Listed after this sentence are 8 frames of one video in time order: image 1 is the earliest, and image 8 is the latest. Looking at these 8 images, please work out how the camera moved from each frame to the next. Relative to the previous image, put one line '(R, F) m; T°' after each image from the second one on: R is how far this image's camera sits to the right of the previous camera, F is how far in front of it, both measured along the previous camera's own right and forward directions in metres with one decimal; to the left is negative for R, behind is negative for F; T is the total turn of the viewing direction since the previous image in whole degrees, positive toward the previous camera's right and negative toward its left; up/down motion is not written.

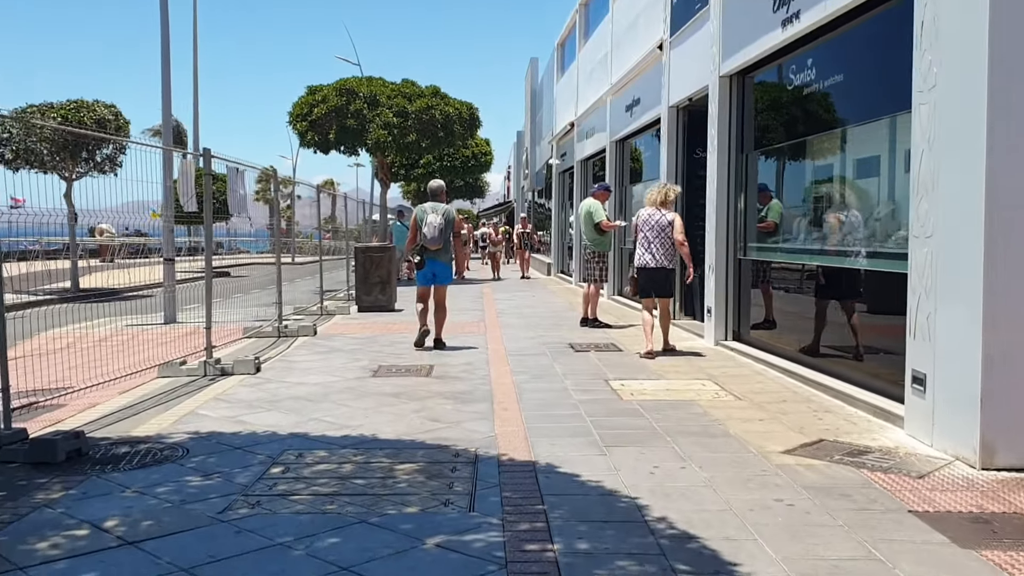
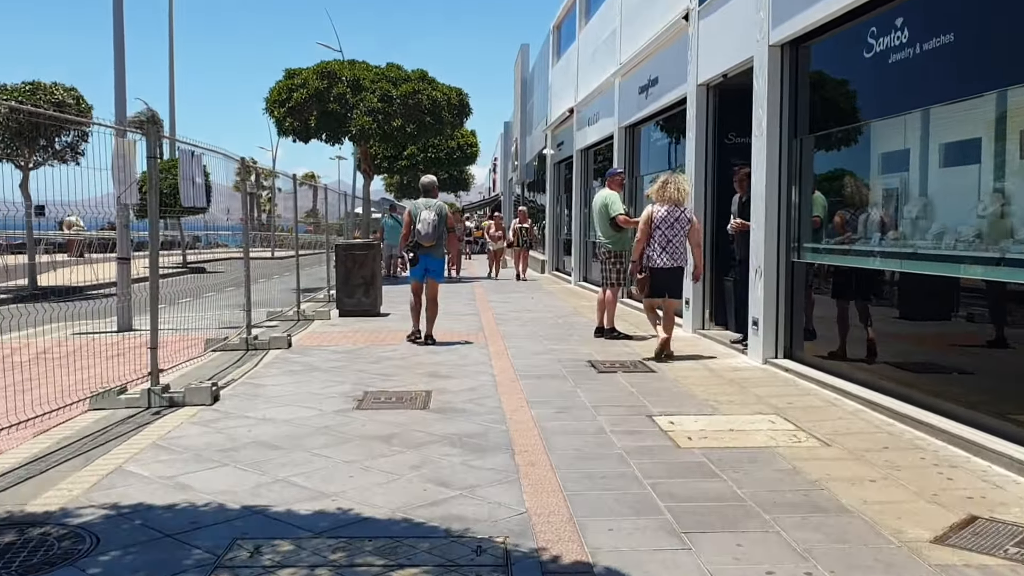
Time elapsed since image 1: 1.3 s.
(-0.2, +1.5) m; +1°
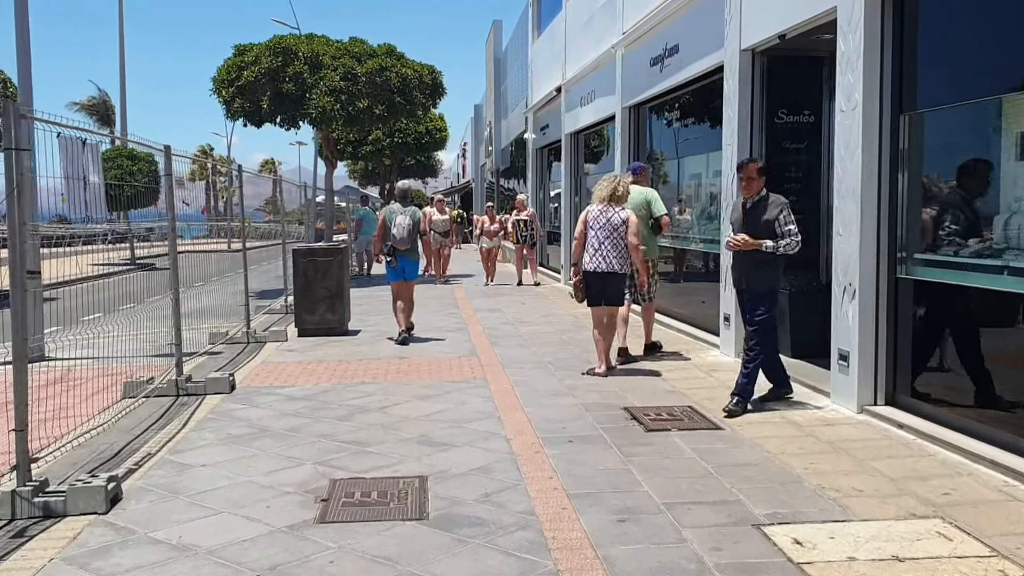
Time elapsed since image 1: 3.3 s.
(-0.3, +2.0) m; +2°
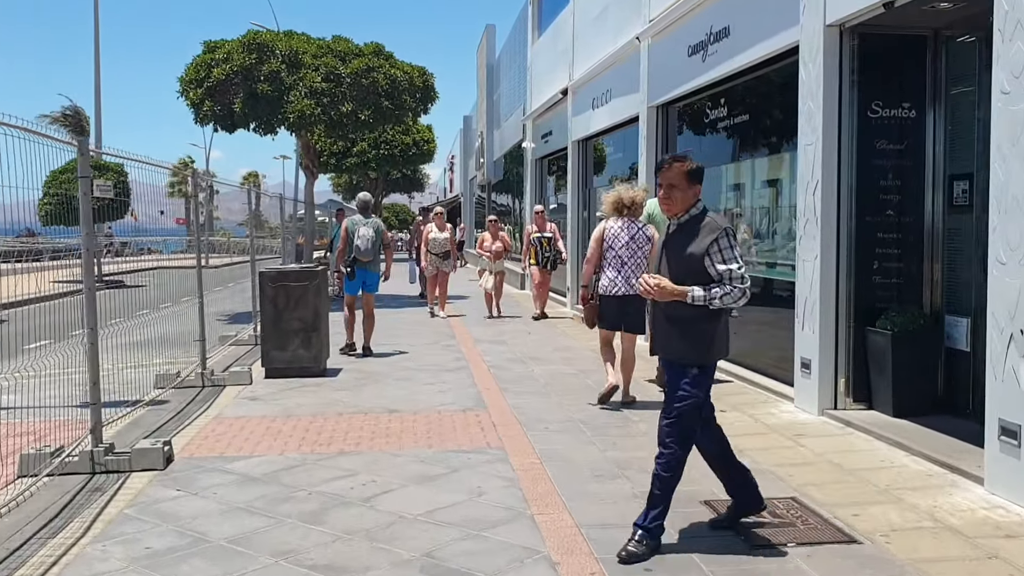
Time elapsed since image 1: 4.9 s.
(-0.2, +1.7) m; +1°
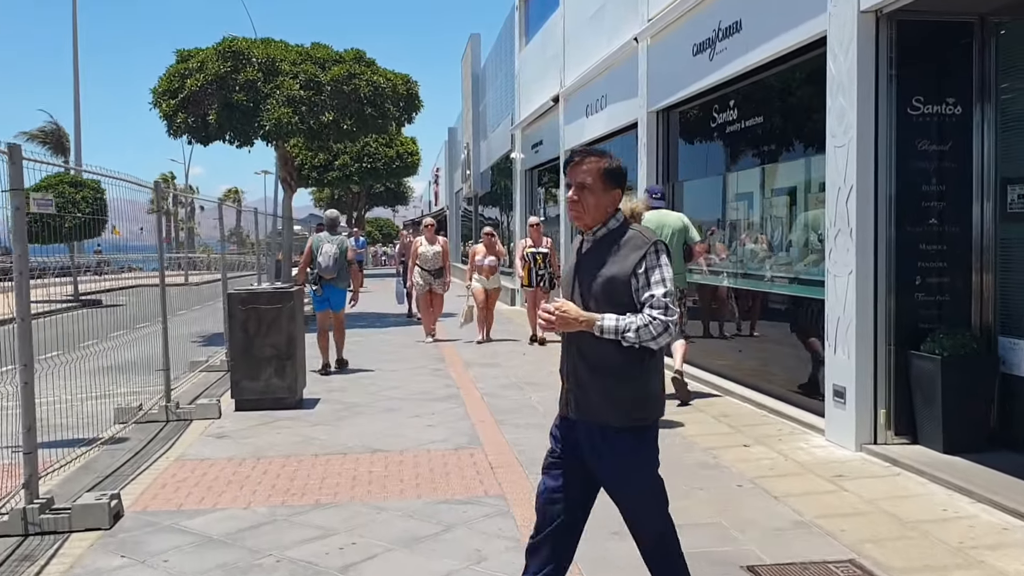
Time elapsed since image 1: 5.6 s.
(-0.1, +0.7) m; +1°
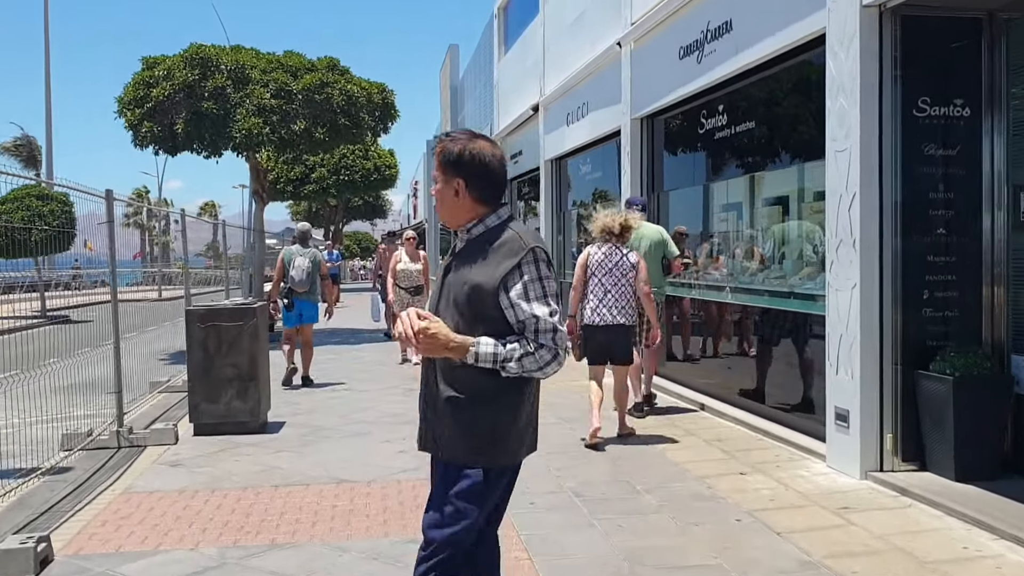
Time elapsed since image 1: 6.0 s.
(0.0, +0.4) m; +1°
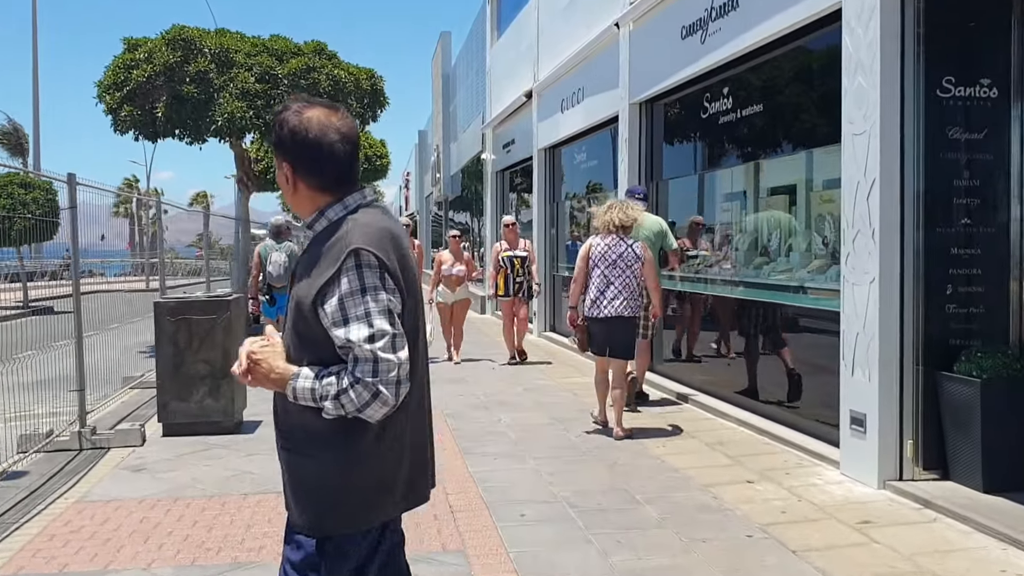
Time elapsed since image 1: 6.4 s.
(0.0, +0.4) m; 0°
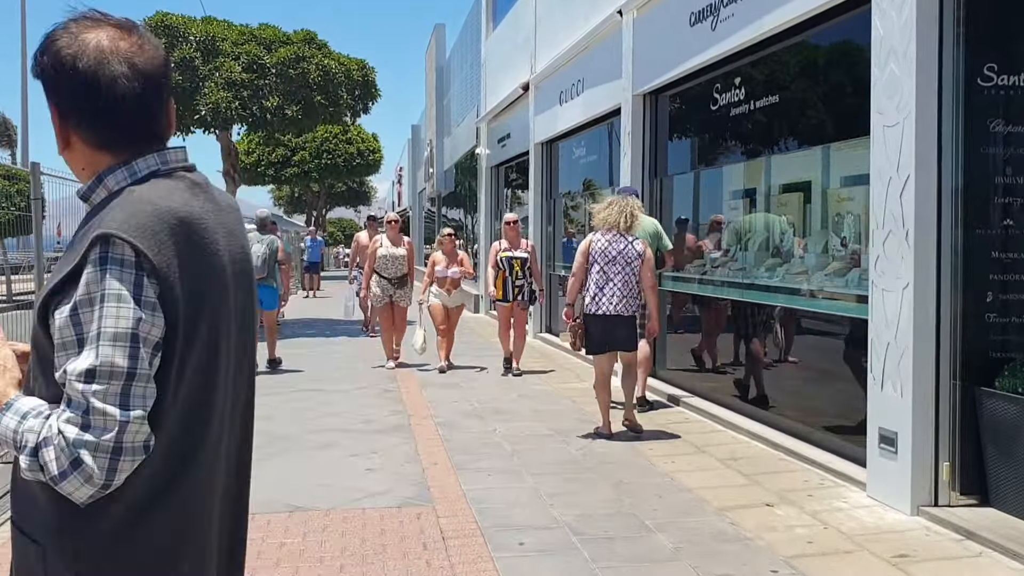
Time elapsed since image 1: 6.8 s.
(0.0, +0.4) m; 0°
